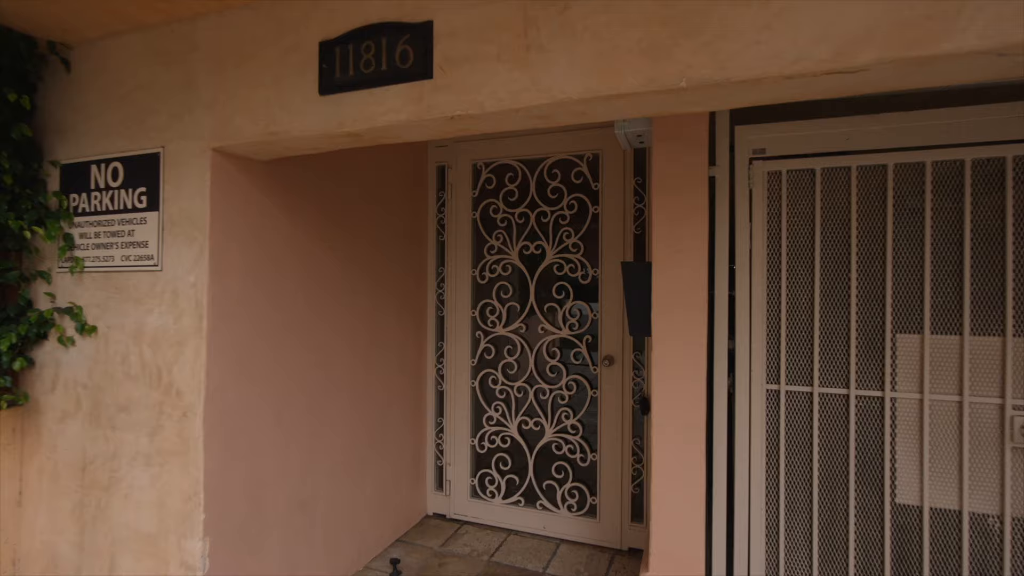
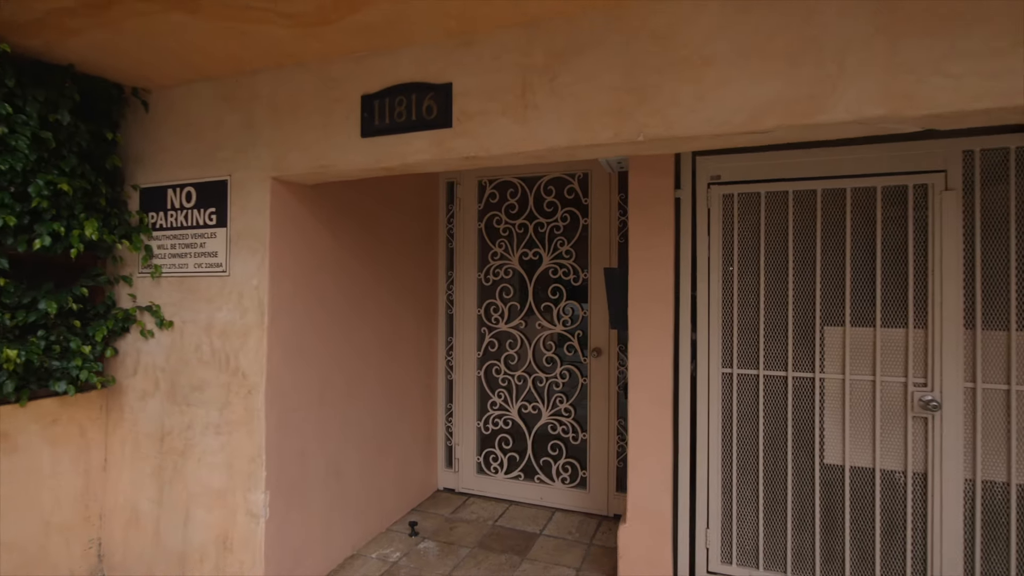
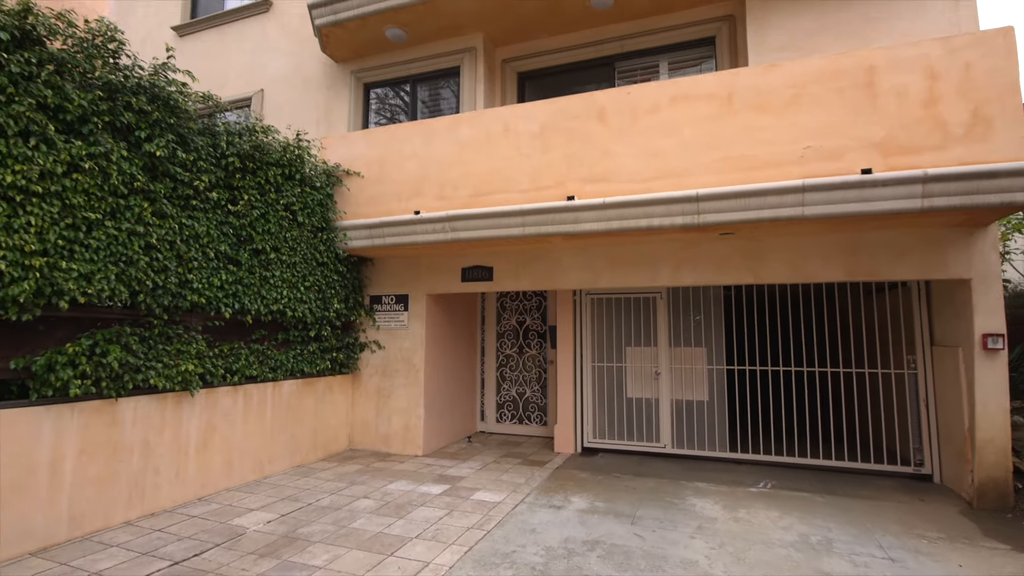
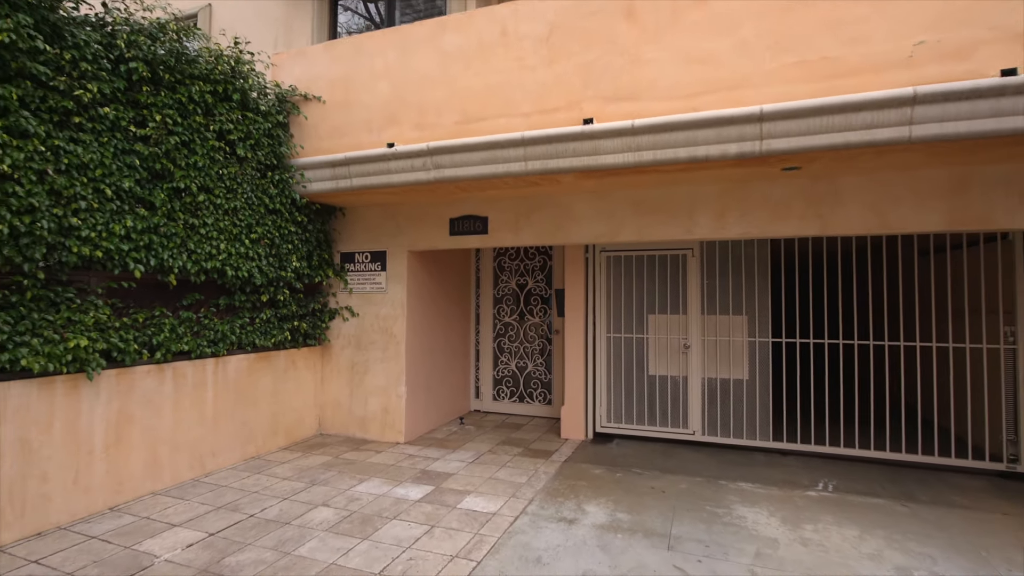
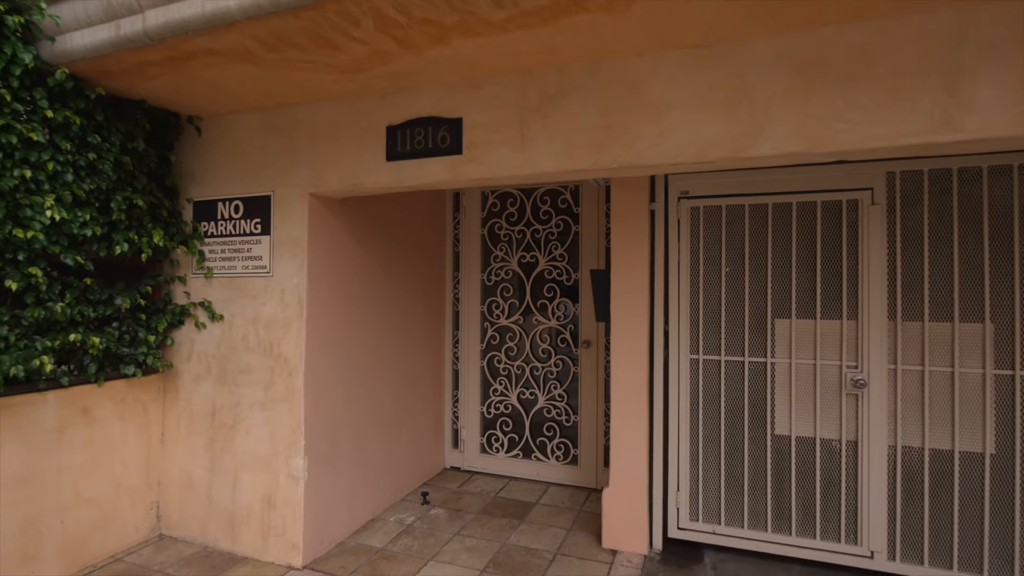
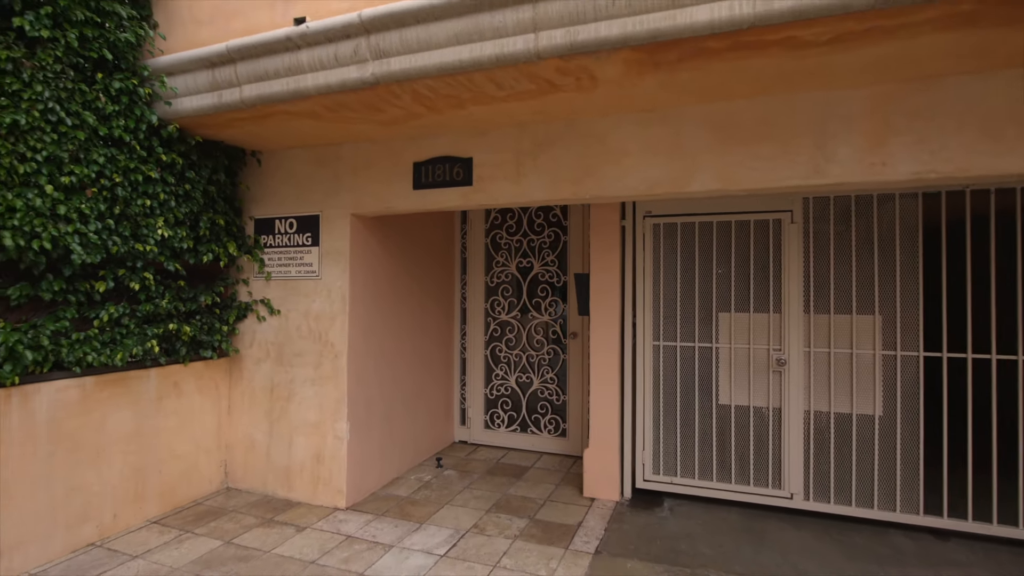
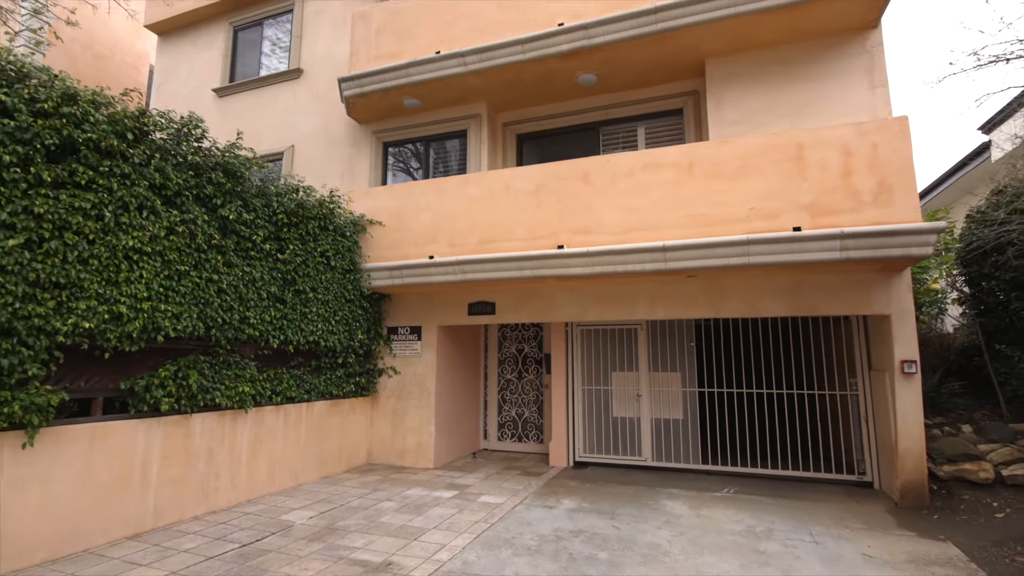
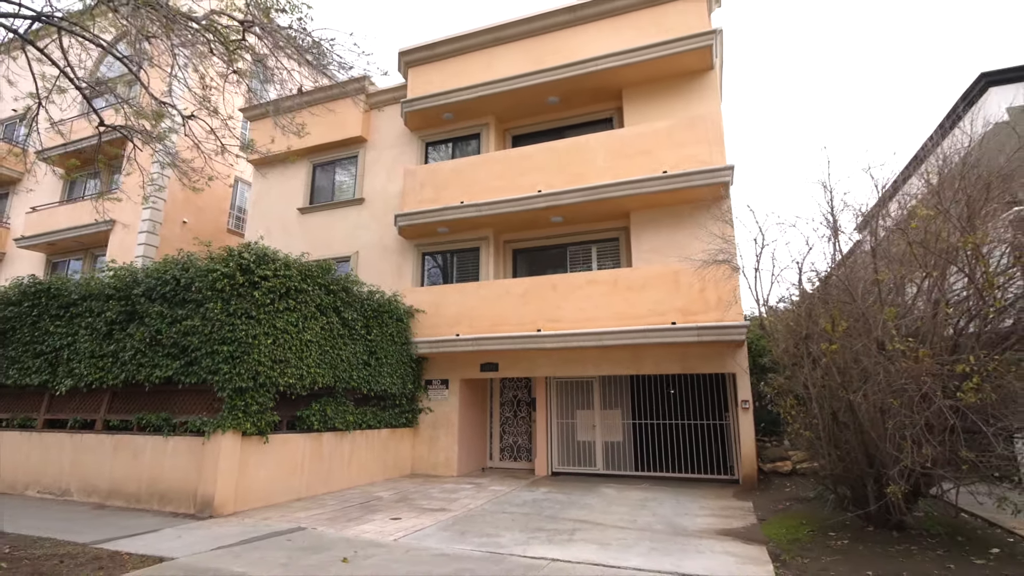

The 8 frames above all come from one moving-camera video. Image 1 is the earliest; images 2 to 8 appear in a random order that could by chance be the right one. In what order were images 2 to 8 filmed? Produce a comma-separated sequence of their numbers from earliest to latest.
2, 5, 6, 4, 3, 7, 8
